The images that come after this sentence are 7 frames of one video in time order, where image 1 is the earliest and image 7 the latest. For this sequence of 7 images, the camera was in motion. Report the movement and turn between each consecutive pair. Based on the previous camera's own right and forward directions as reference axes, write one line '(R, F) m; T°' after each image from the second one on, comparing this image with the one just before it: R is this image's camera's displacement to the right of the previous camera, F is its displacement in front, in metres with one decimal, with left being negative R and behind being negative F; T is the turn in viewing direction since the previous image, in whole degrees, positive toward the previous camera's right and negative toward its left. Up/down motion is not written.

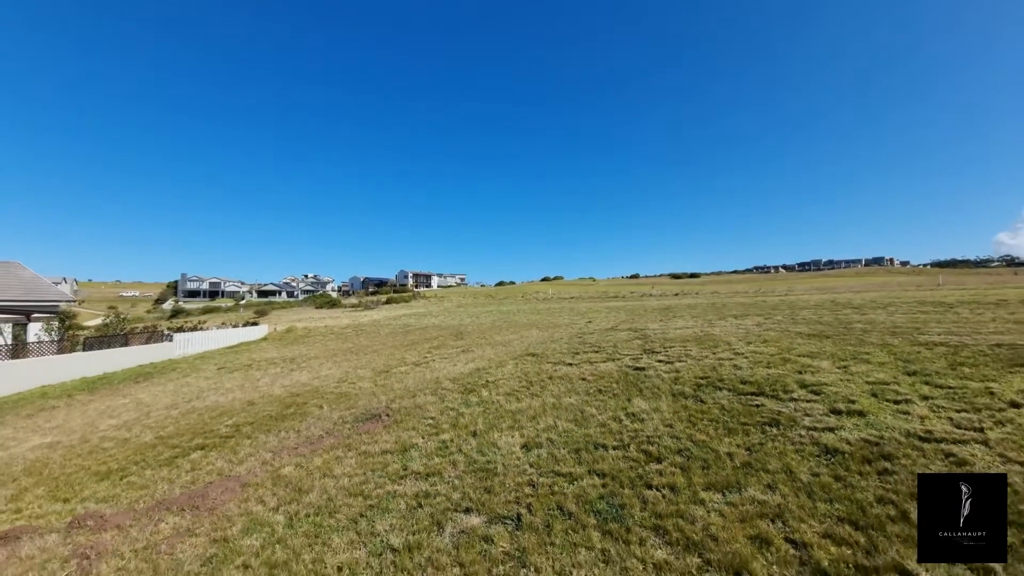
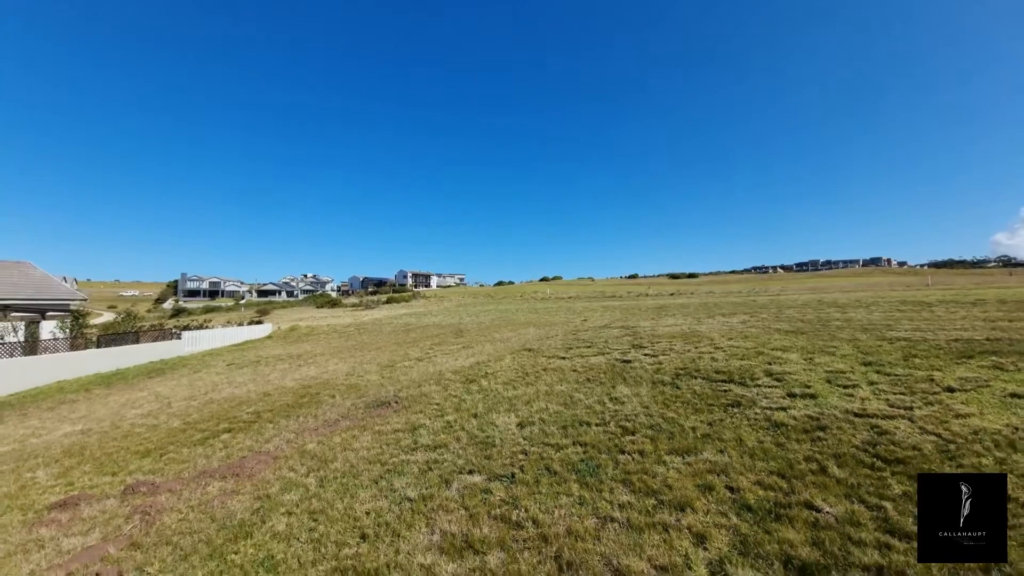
(+0.1, -1.0) m; 0°
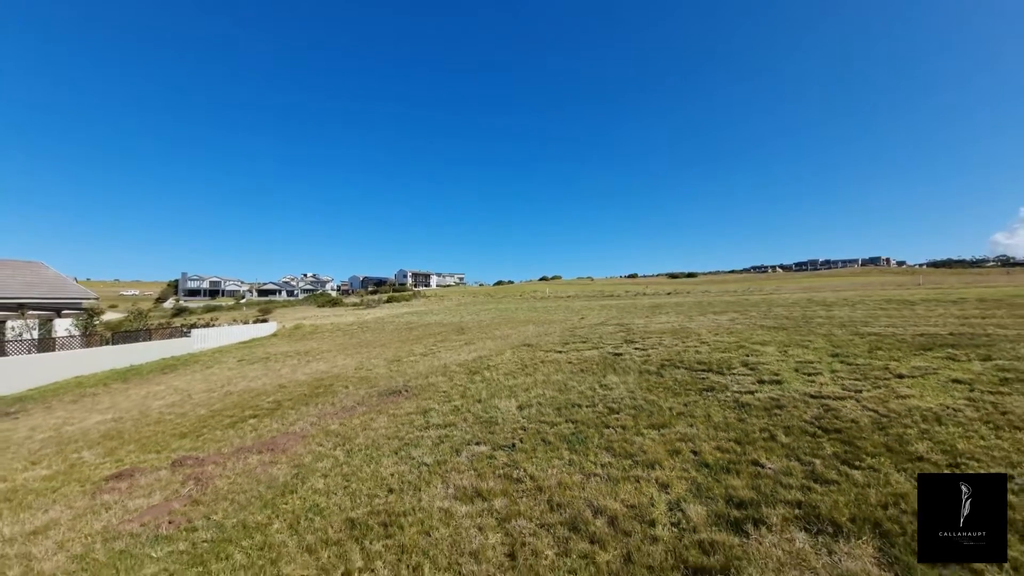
(0.0, -1.0) m; 0°
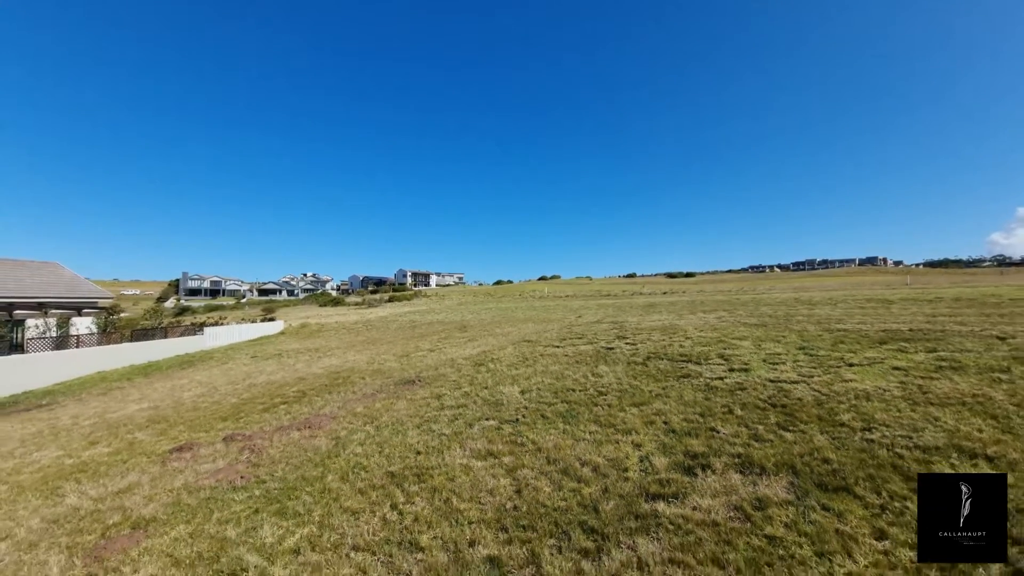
(-0.1, -1.3) m; 0°
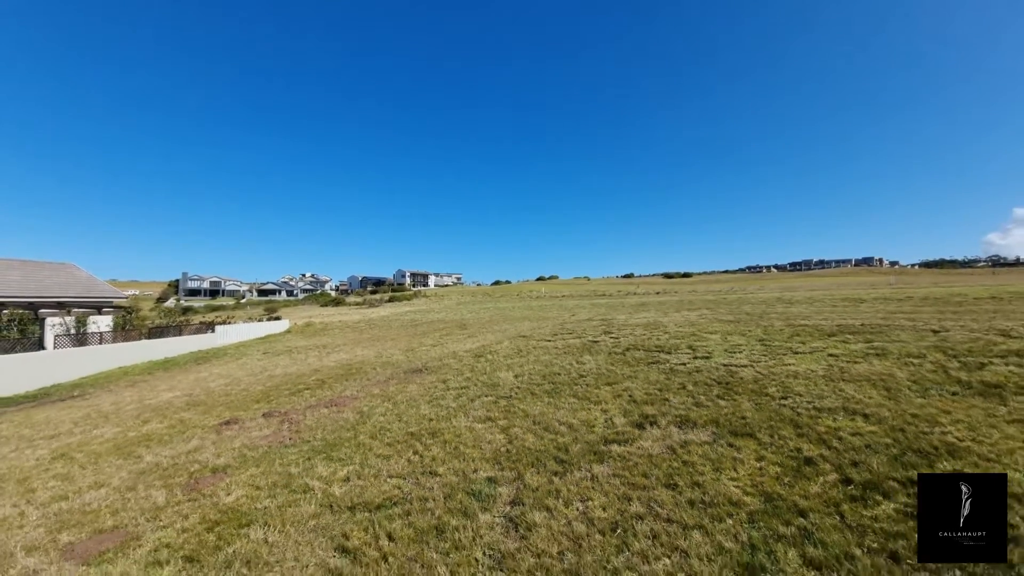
(+0.1, -1.7) m; 0°
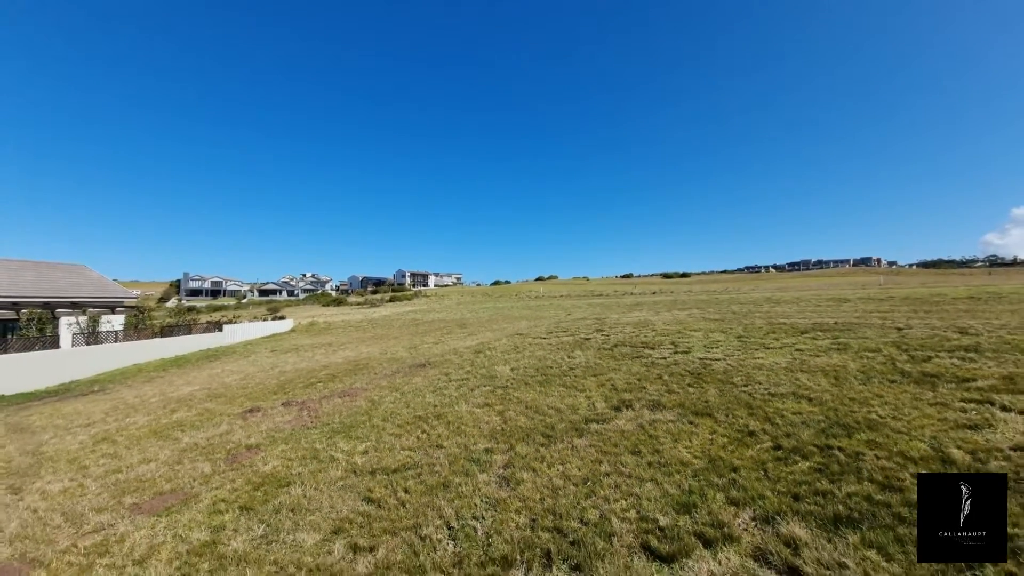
(+0.1, -1.1) m; 0°
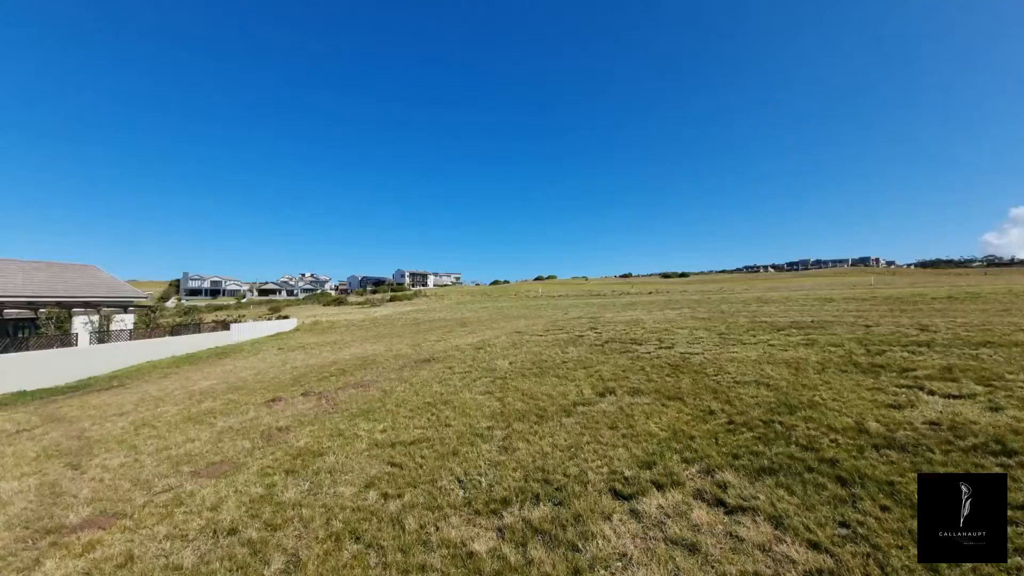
(0.0, -1.2) m; 0°
